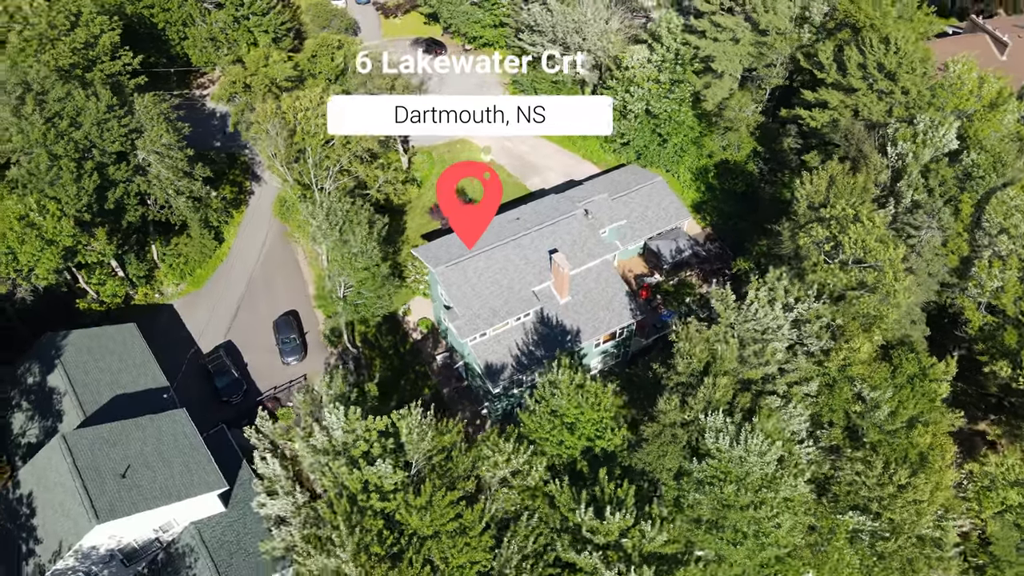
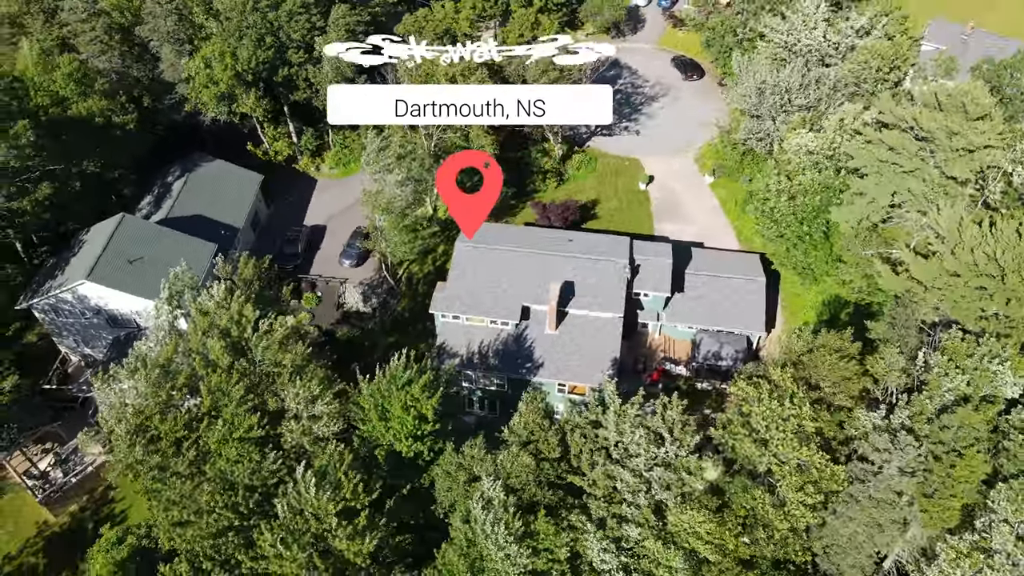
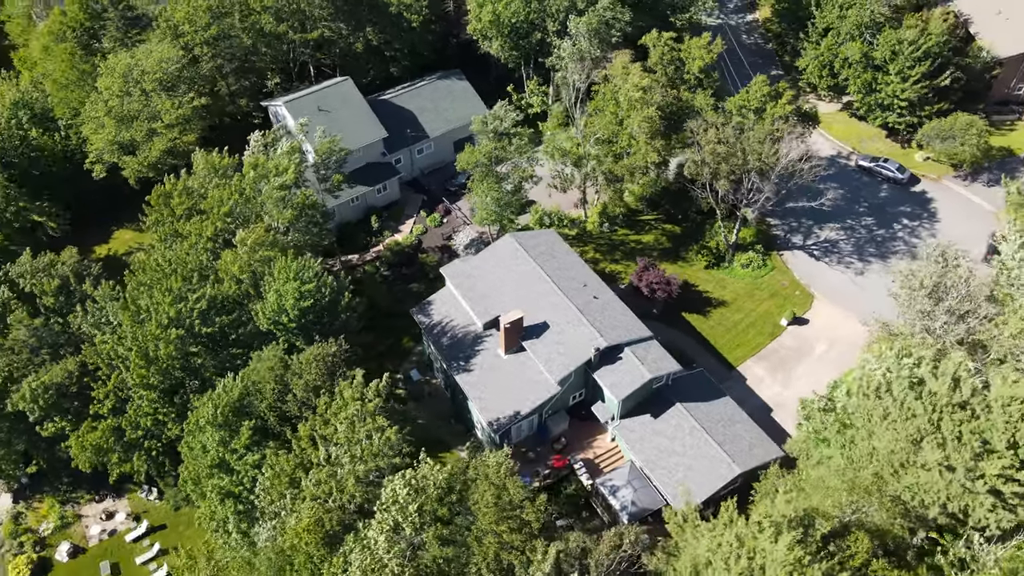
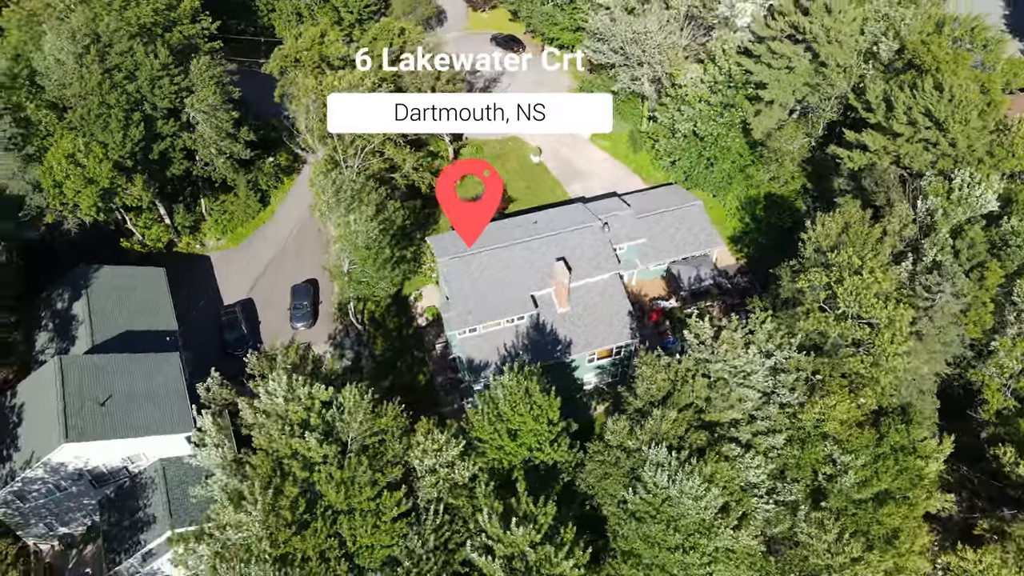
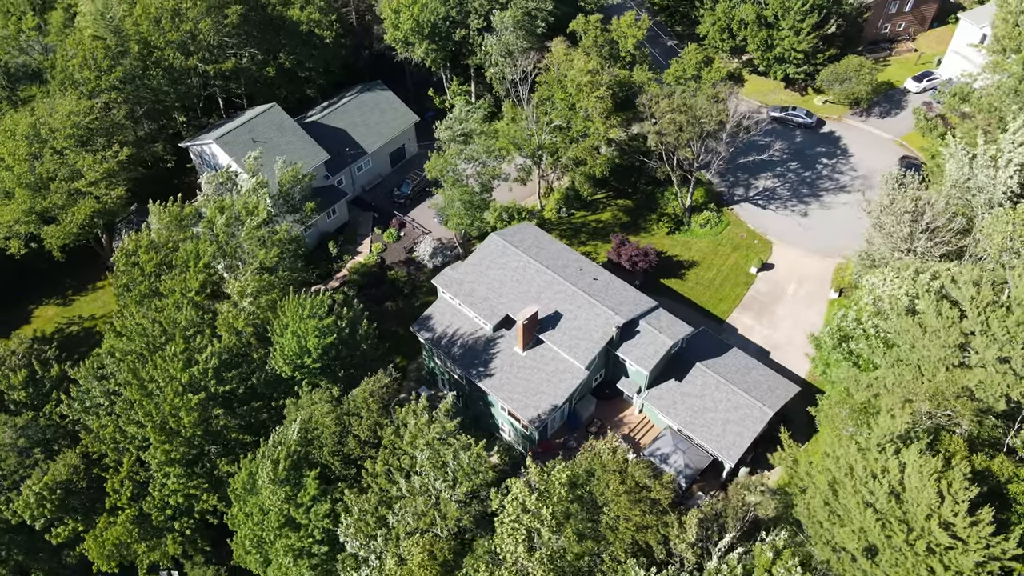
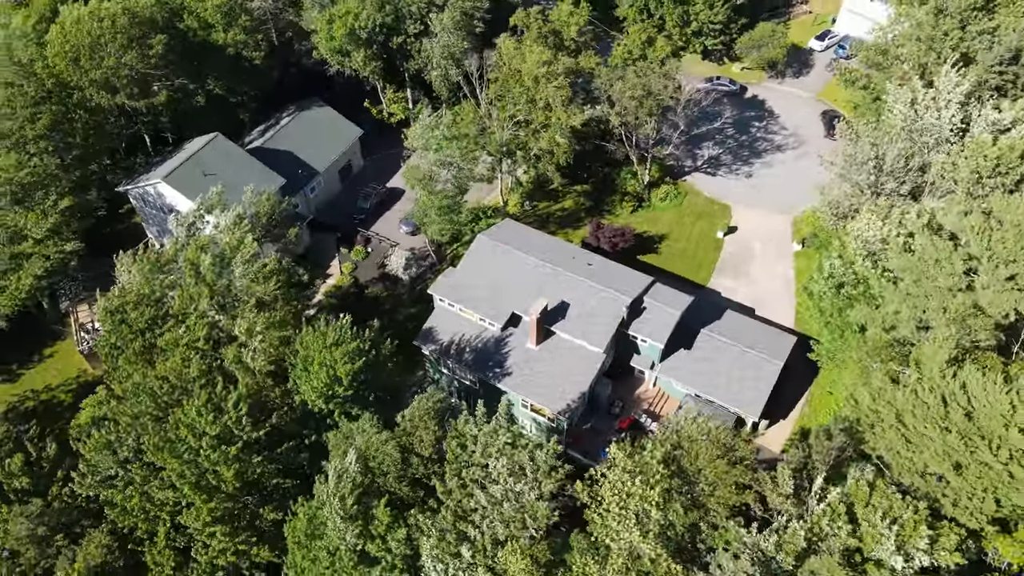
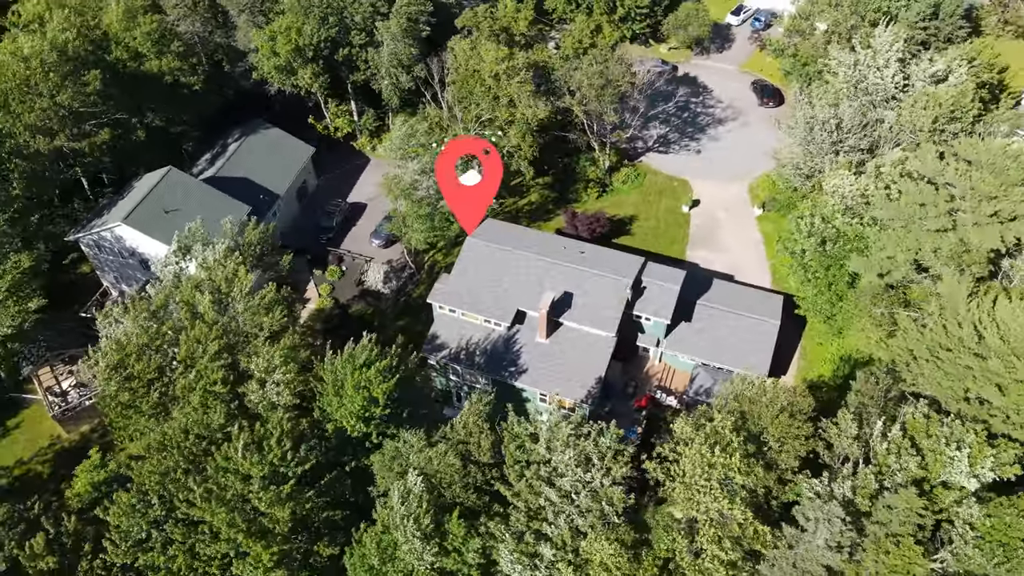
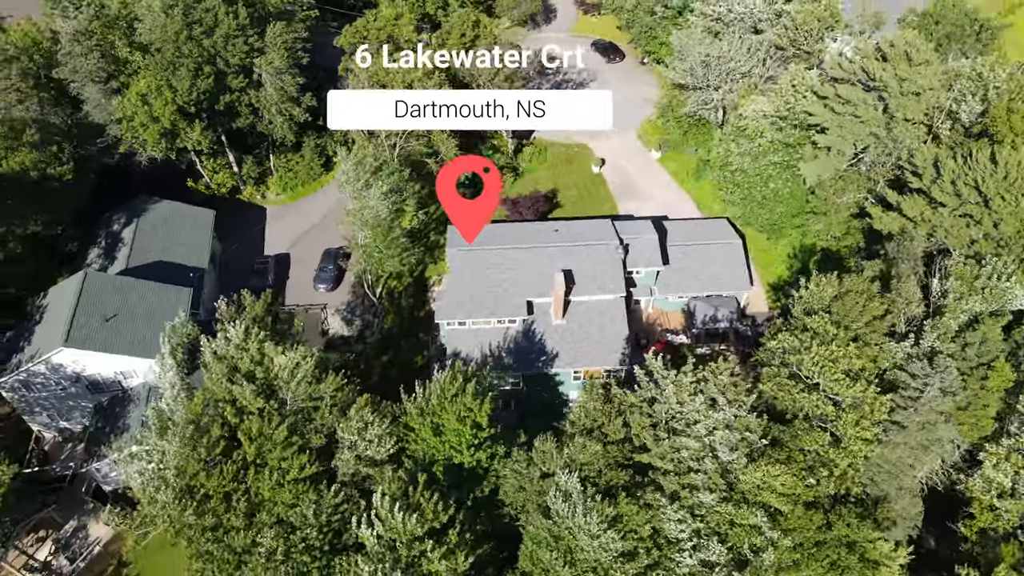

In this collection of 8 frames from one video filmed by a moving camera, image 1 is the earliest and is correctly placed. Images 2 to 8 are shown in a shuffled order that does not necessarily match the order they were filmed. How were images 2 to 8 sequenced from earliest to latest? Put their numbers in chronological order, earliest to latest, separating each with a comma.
4, 8, 2, 7, 6, 5, 3
